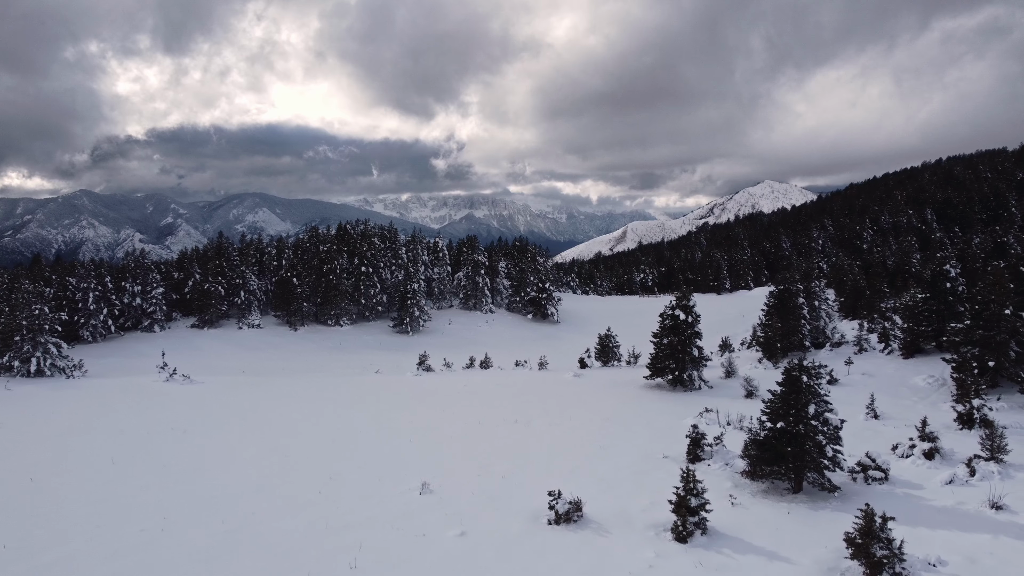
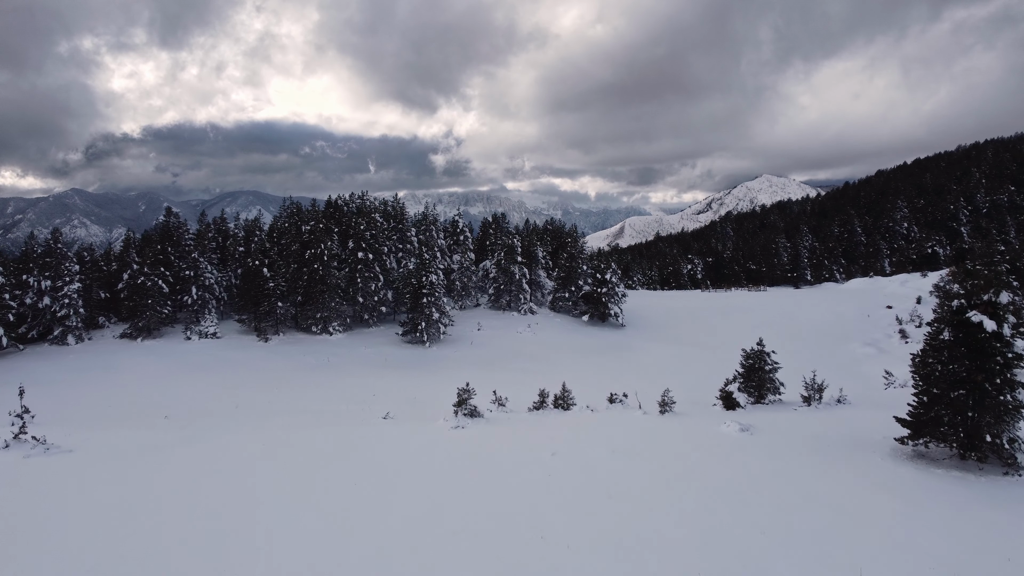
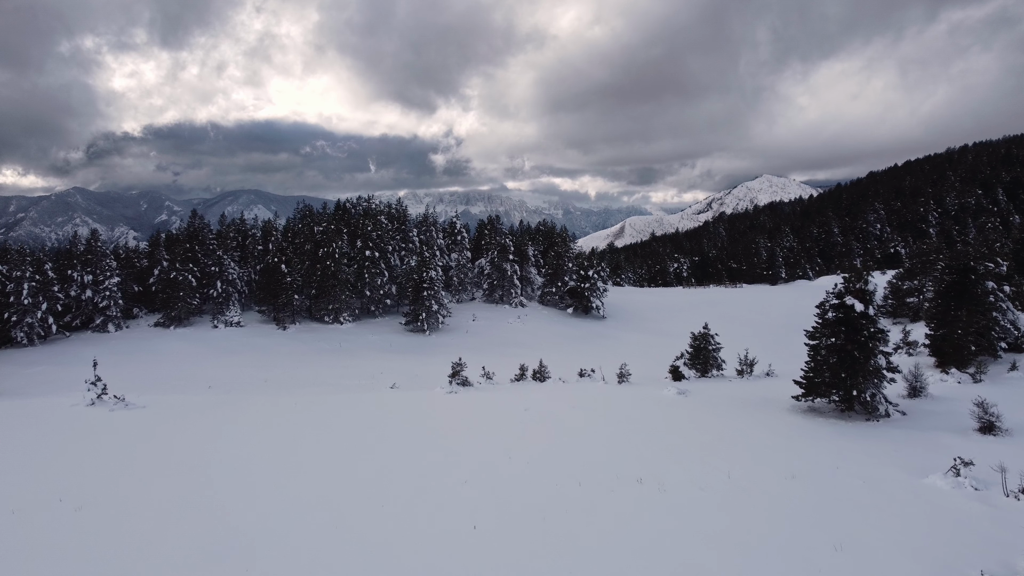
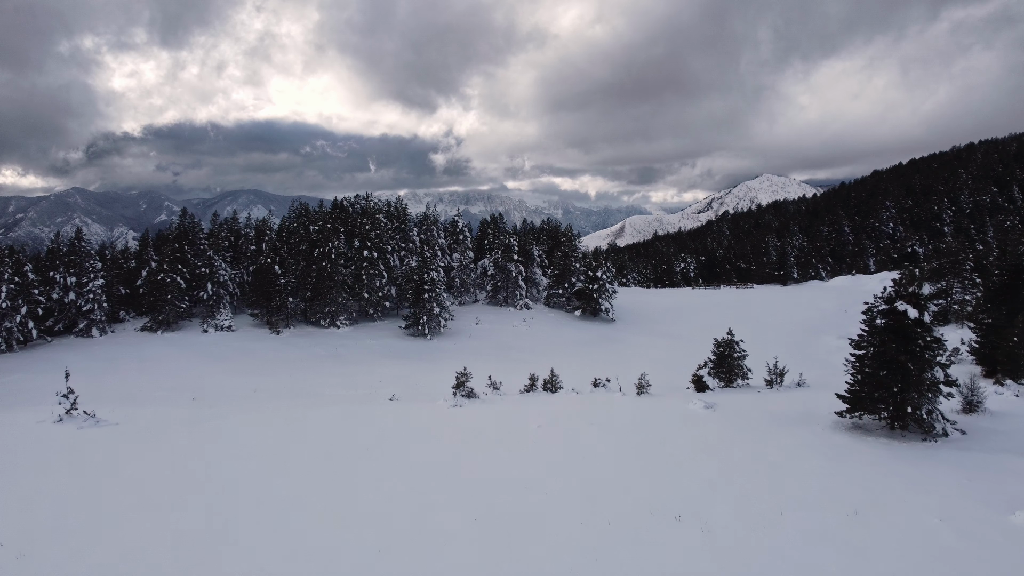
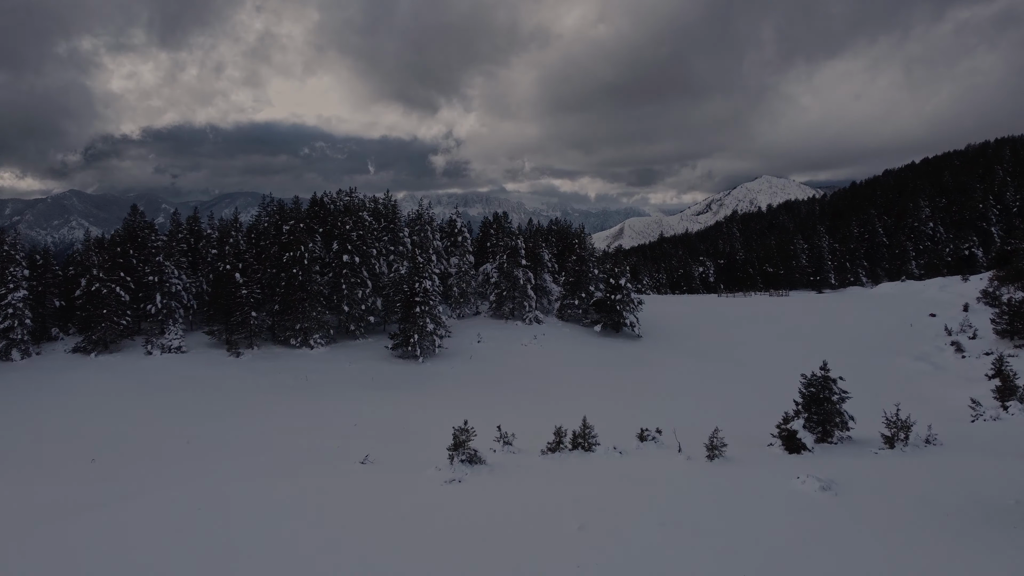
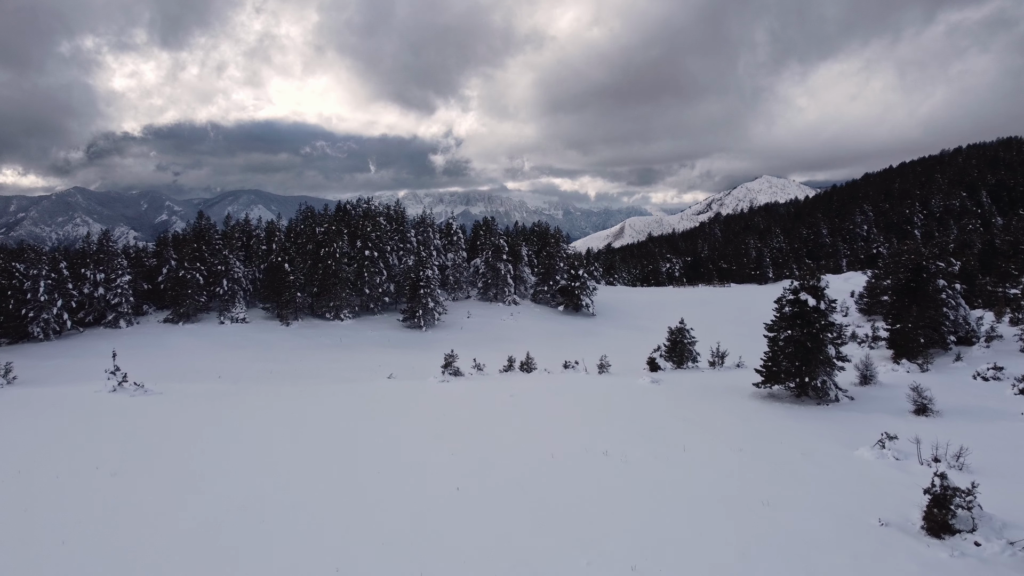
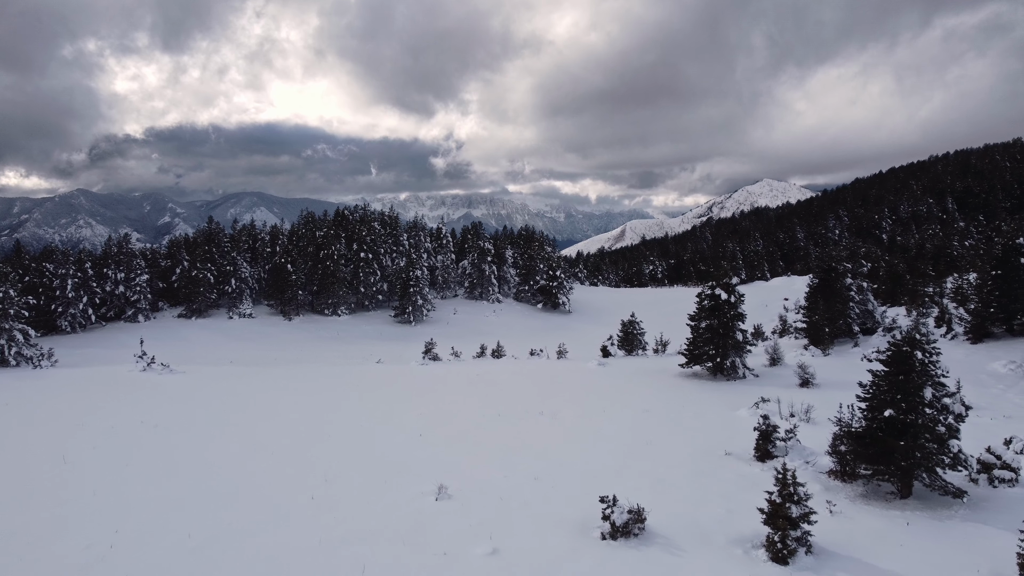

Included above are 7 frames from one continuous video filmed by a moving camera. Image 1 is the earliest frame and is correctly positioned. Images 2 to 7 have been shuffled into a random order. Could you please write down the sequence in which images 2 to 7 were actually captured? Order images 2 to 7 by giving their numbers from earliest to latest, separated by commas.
7, 6, 3, 4, 2, 5
